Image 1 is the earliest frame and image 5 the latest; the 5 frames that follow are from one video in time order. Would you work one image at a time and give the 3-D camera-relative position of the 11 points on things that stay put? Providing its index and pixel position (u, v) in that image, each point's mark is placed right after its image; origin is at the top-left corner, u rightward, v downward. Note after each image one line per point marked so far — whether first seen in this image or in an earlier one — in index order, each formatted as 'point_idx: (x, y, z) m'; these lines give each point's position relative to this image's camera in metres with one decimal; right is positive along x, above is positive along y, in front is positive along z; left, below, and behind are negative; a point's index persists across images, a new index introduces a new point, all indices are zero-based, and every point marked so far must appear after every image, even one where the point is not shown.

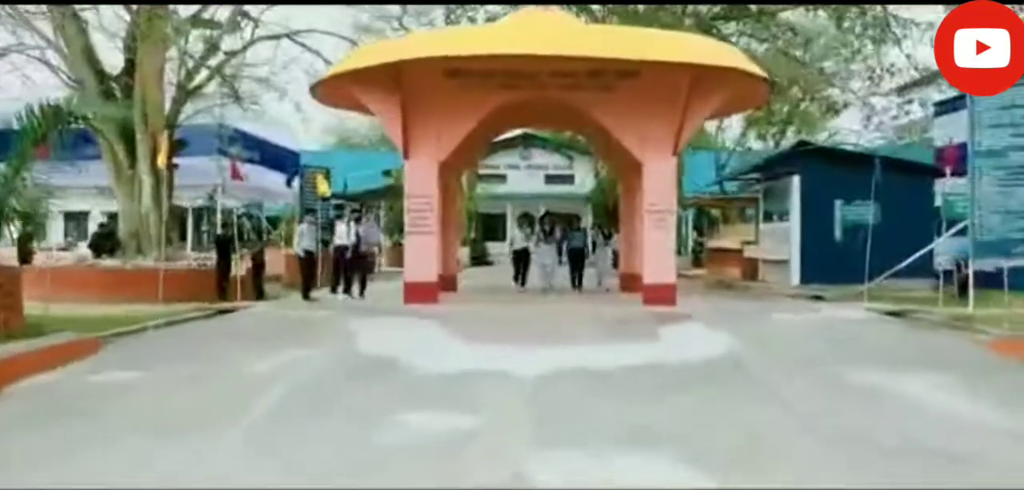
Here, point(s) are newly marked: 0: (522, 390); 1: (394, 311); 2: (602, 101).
0: (0.0, -1.0, +8.6) m
1: (-1.2, -0.7, +12.9) m
2: (+1.0, +1.7, +14.3) m
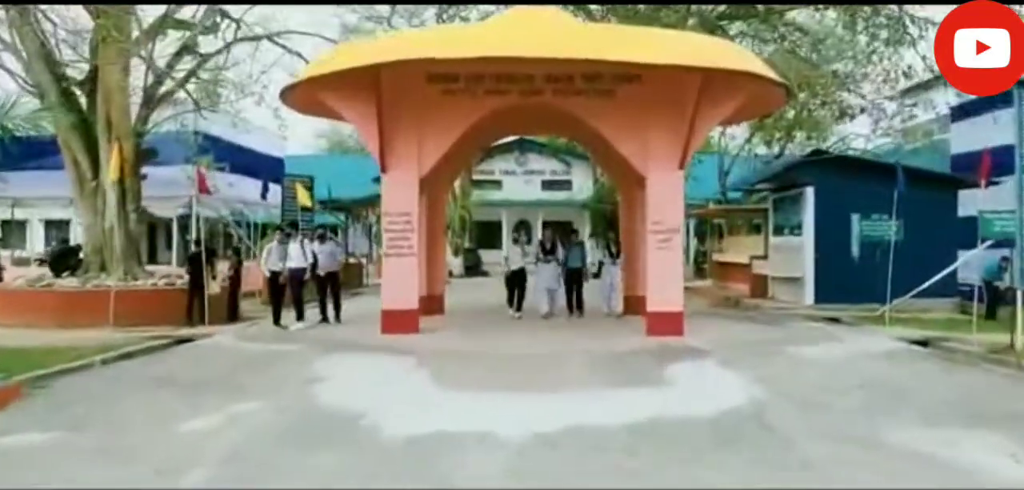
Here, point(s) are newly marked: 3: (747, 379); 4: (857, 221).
0: (-0.1, -1.2, +7.2) m
1: (-1.3, -0.9, +11.6) m
2: (+0.9, +1.4, +12.9) m
3: (+1.9, -1.1, +9.8) m
4: (+4.9, +0.3, +17.5) m
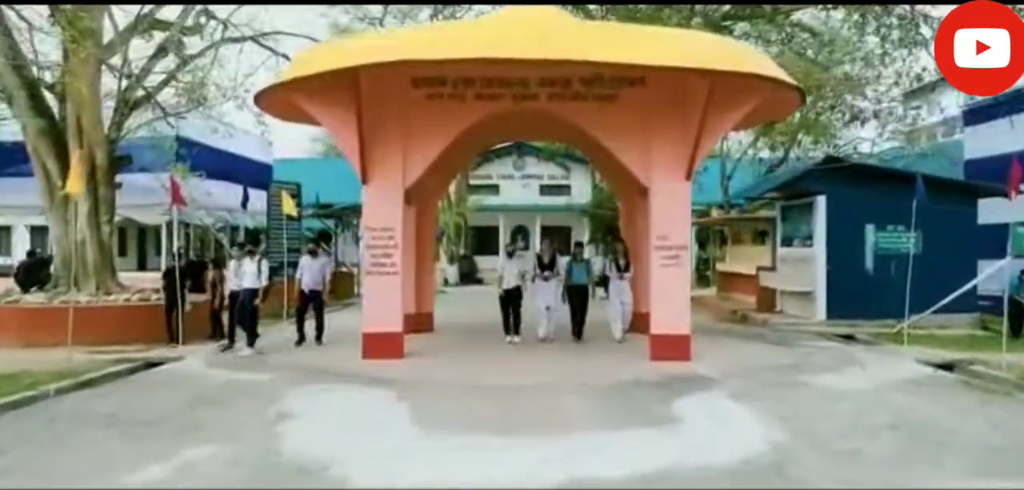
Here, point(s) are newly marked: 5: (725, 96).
0: (-0.1, -1.4, +6.3) m
1: (-1.4, -1.1, +10.6) m
2: (+0.9, +1.3, +11.9) m
3: (+1.8, -1.2, +8.8) m
4: (+4.8, +0.2, +16.5) m
5: (+2.0, +1.4, +12.0) m
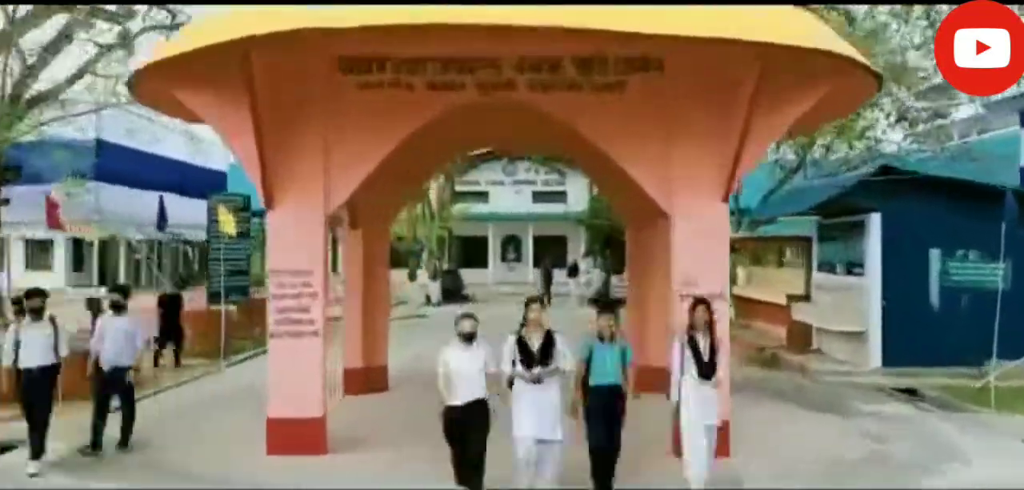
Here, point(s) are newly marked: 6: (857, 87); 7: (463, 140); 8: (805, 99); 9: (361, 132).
0: (-0.4, -1.7, +2.9) m
1: (-1.6, -1.4, +7.3) m
2: (+0.6, +0.9, +8.6) m
3: (+1.6, -1.5, +5.5) m
4: (+4.5, -0.1, +13.2) m
5: (+1.8, +1.1, +8.7) m
6: (+2.4, +1.1, +8.9) m
7: (-0.4, +0.9, +11.0) m
8: (+2.0, +1.0, +8.7) m
9: (-1.1, +0.8, +8.7) m
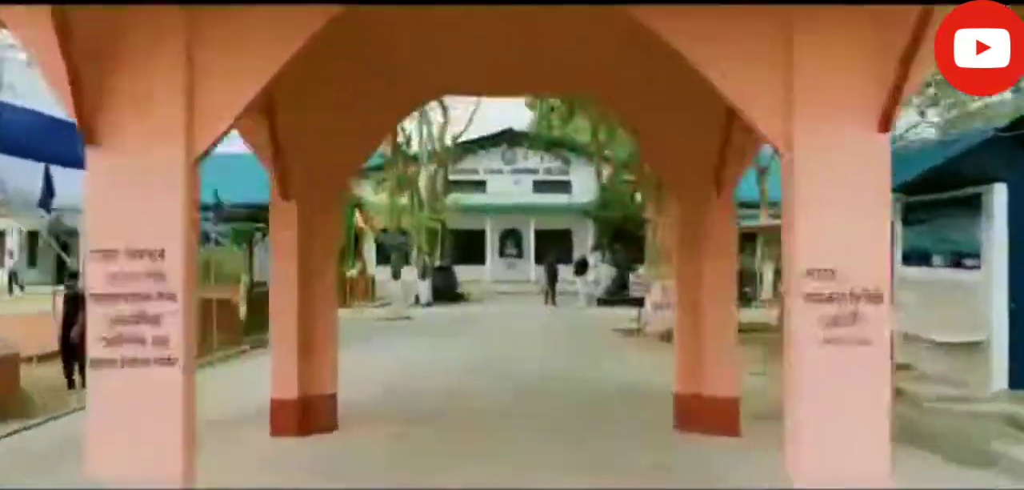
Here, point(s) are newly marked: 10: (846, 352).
0: (-0.3, -1.6, -0.5) m
1: (-1.6, -1.3, +3.9) m
2: (+0.6, +1.1, +5.2) m
3: (+1.6, -1.4, +2.1) m
4: (+4.6, 0.0, +9.8) m
5: (+1.8, +1.3, +5.3) m
6: (+2.4, +1.3, +5.5) m
7: (-0.4, +1.1, +7.6) m
8: (+2.0, +1.2, +5.3) m
9: (-1.1, +1.0, +5.3) m
10: (+1.3, -0.4, +5.1) m
